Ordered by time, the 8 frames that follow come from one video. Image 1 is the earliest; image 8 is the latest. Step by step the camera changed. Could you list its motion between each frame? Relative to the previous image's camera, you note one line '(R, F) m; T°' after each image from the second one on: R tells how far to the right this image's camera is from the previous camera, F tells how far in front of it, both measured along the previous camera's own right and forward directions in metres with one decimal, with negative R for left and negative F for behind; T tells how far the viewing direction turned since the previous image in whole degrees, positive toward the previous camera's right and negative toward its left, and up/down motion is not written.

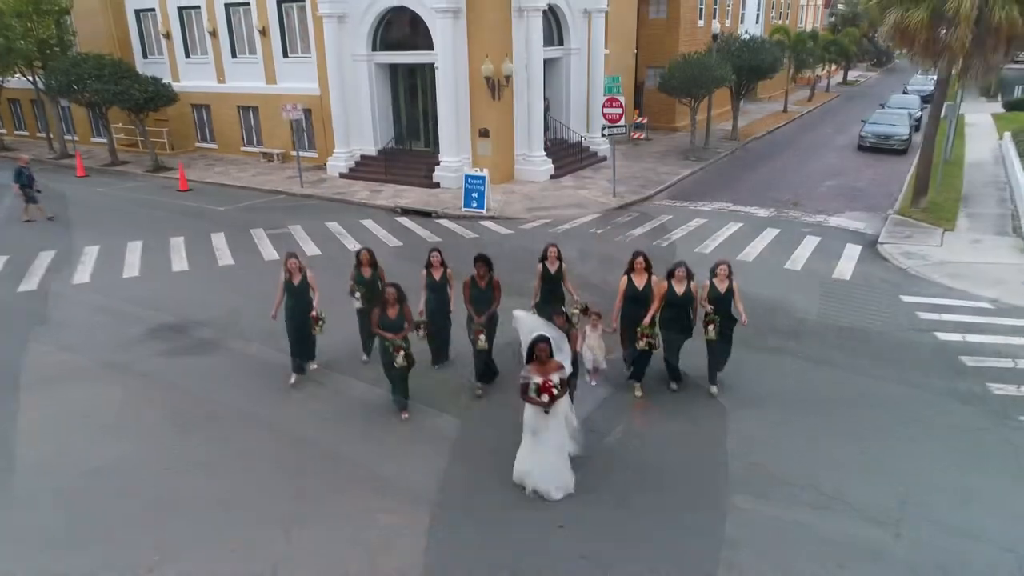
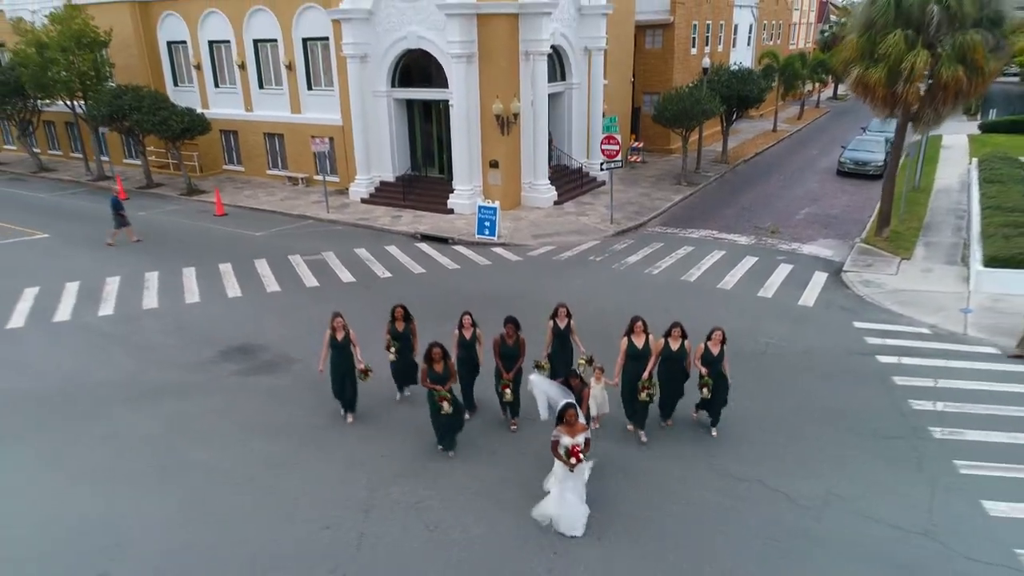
(-0.2, -1.9) m; 0°
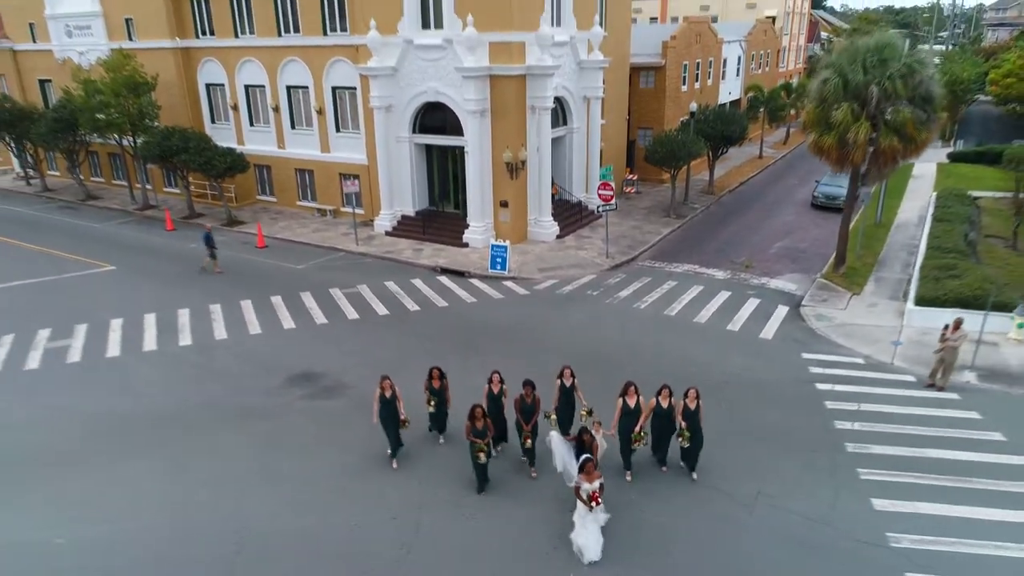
(-0.2, -2.8) m; 0°
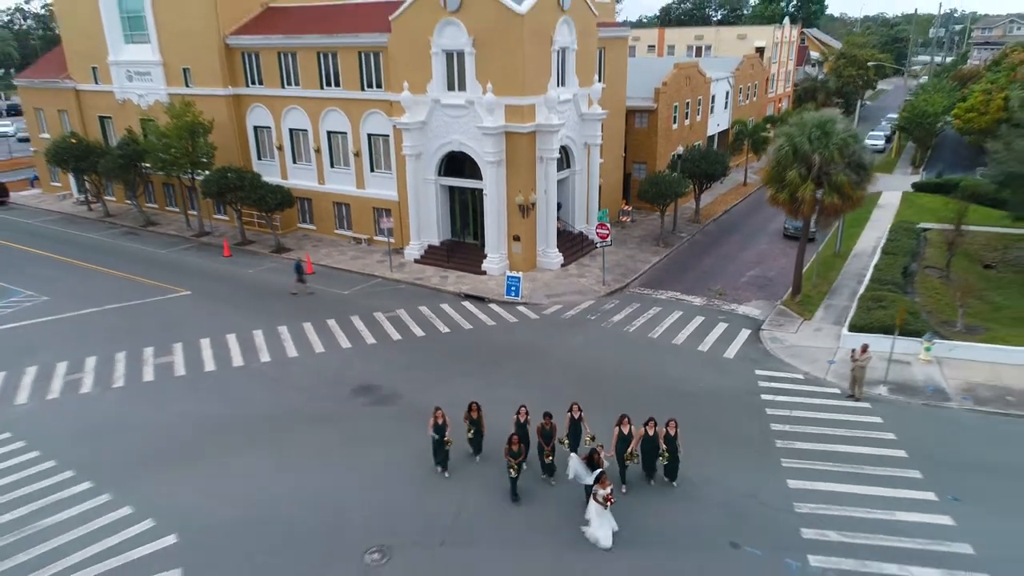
(-0.3, -4.2) m; 0°
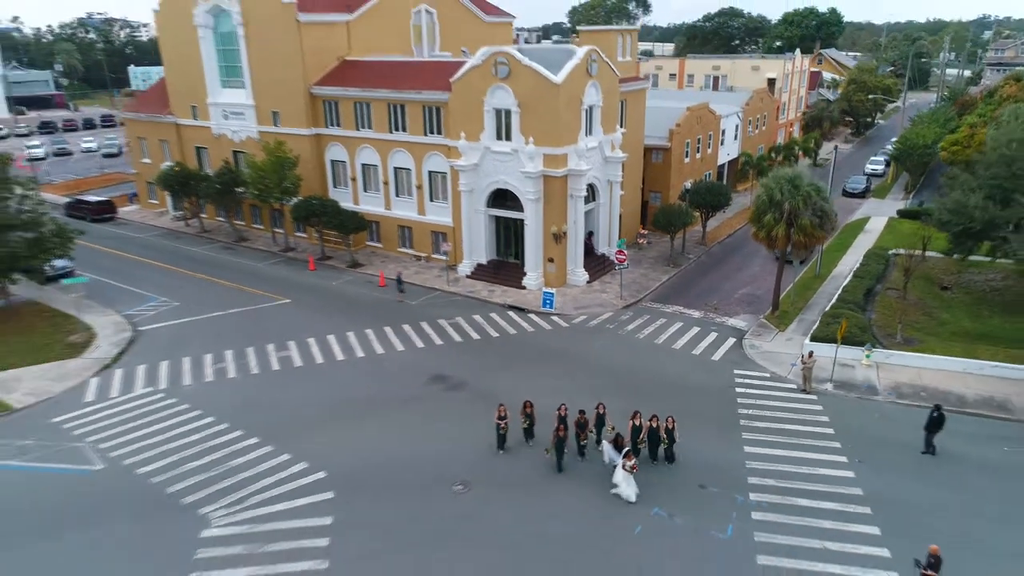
(-0.4, -6.3) m; -2°
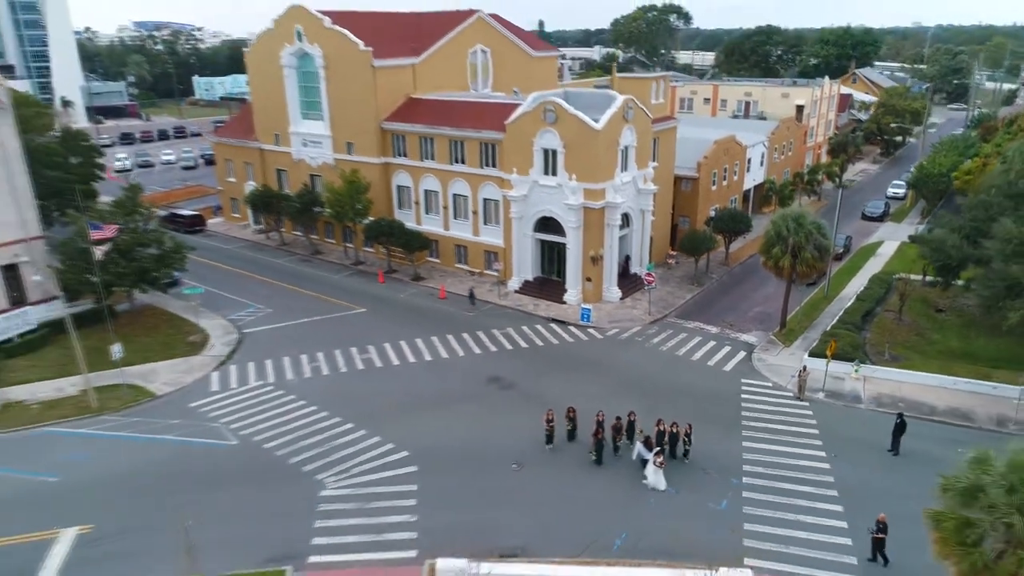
(-0.3, -5.3) m; -3°
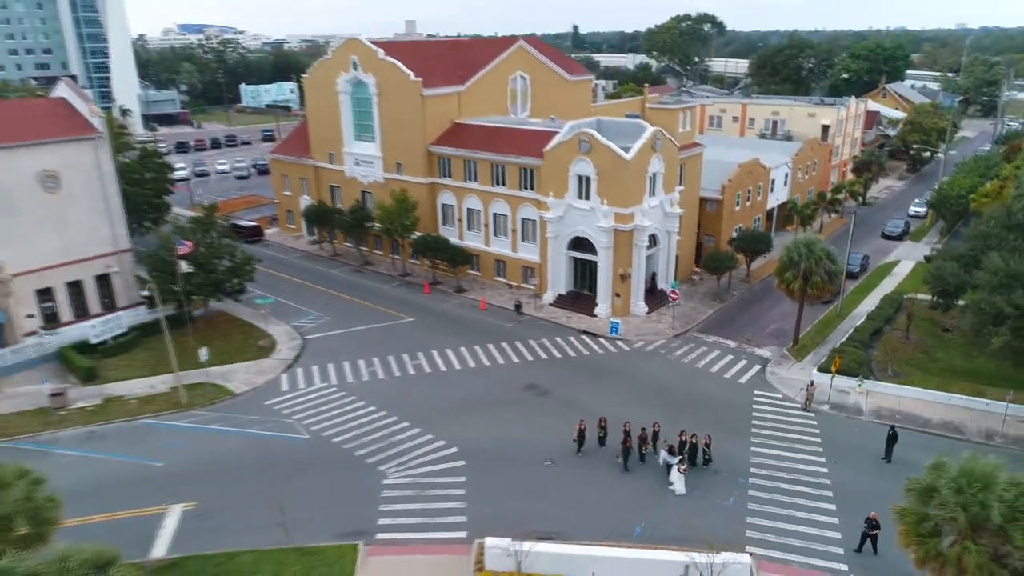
(-0.3, -3.7) m; -2°
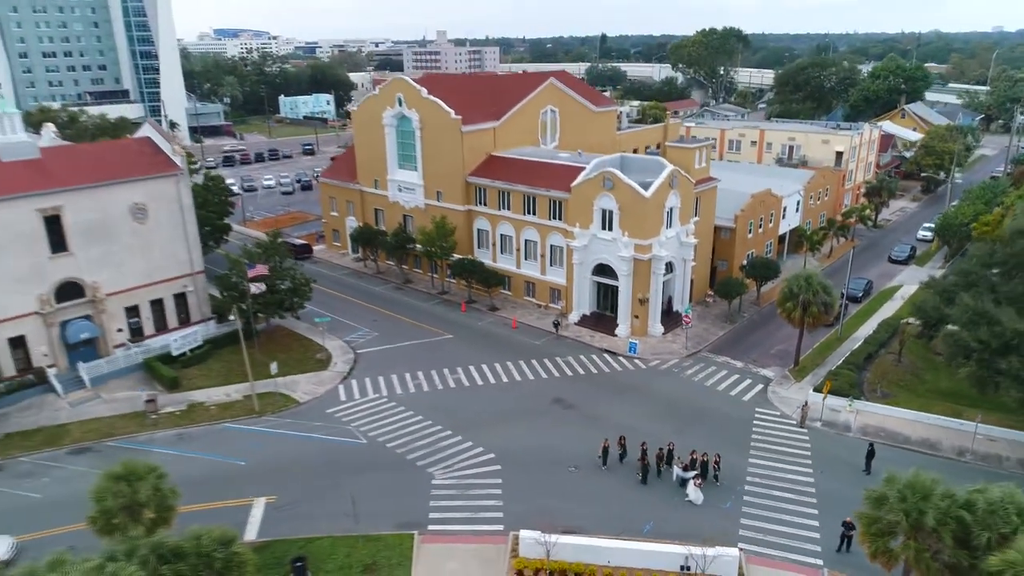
(-0.3, -4.8) m; -2°
